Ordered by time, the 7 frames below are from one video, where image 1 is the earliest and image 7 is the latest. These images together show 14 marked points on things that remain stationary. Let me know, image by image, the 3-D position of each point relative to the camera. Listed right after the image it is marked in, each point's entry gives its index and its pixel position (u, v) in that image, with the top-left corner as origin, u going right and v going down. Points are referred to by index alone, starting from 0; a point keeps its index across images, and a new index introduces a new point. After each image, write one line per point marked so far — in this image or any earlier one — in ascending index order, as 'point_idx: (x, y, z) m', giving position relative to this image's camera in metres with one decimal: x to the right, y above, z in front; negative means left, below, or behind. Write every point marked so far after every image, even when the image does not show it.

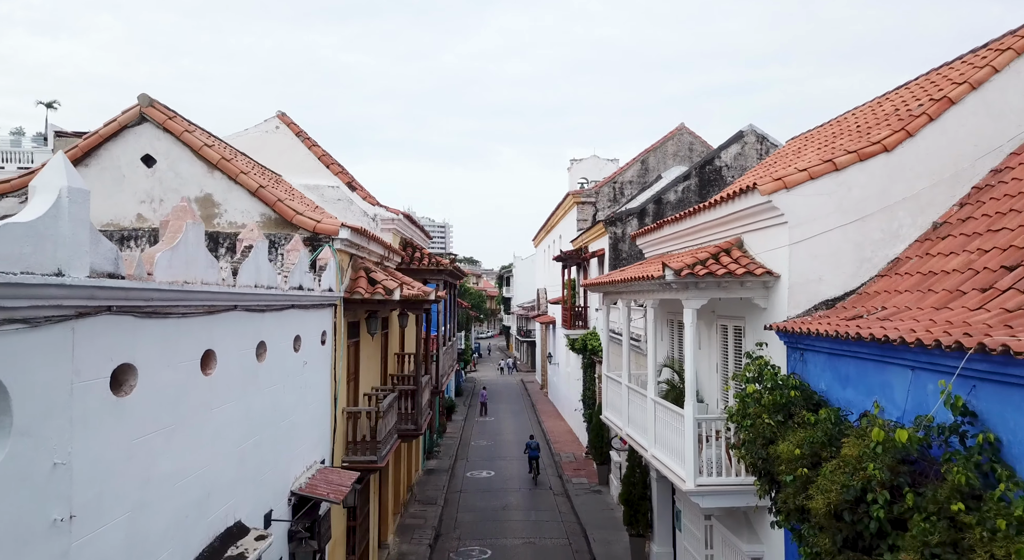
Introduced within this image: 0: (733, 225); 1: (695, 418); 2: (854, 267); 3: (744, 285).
0: (+3.0, +0.8, +8.6) m
1: (+2.3, -1.7, +7.8) m
2: (+4.0, +0.2, +7.3) m
3: (+2.9, -0.1, +7.7) m
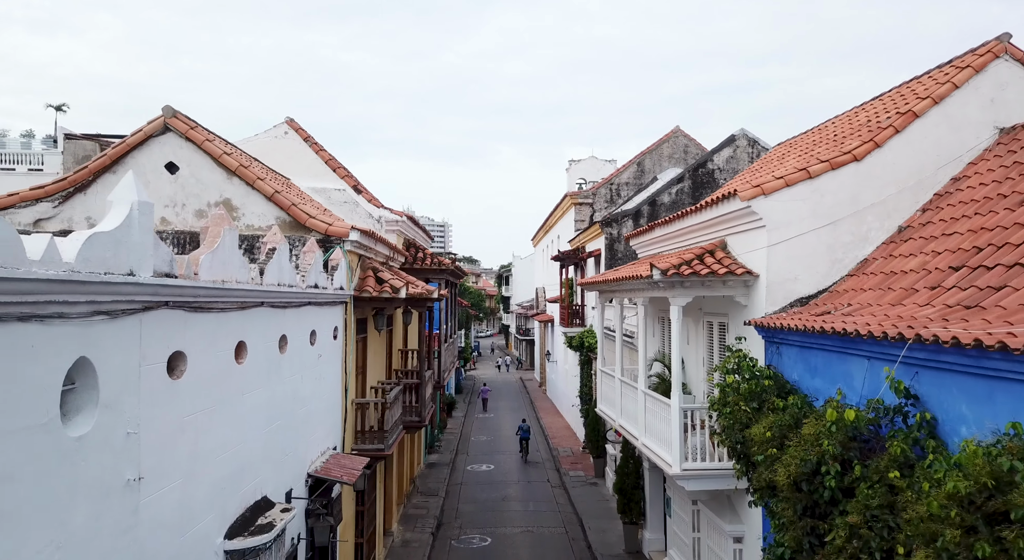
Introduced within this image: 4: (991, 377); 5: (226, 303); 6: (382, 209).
0: (+3.0, +0.8, +9.2) m
1: (+2.3, -1.7, +8.4) m
2: (+3.9, +0.2, +7.9) m
3: (+2.8, 0.0, +8.3) m
4: (+3.3, -0.7, +4.3) m
5: (-2.4, -0.2, +5.2) m
6: (-3.1, +1.7, +14.8) m
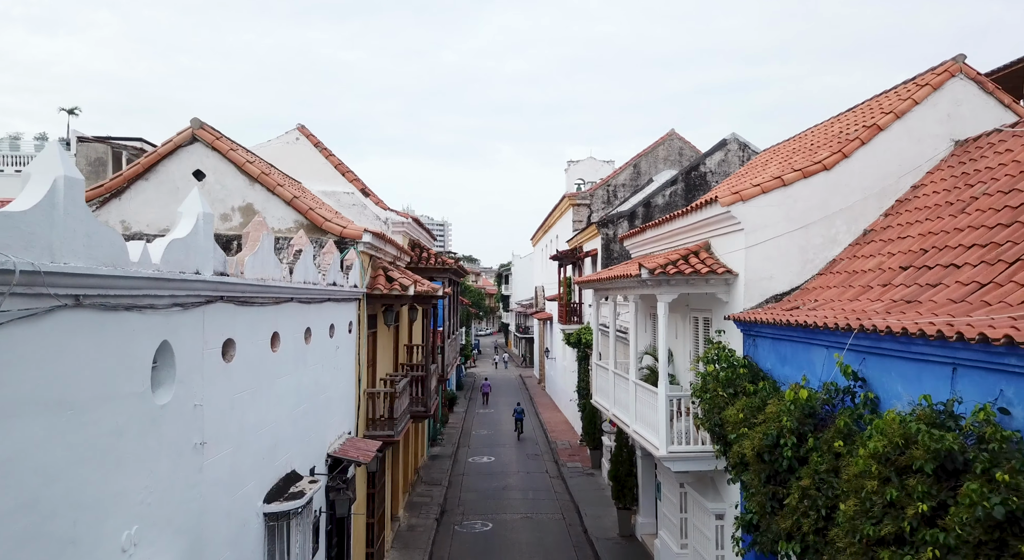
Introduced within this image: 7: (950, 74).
0: (+3.0, +0.8, +10.0) m
1: (+2.3, -1.7, +9.2) m
2: (+4.0, +0.2, +8.7) m
3: (+2.9, 0.0, +9.1) m
4: (+3.3, -0.6, +5.0) m
5: (-2.4, -0.2, +6.0) m
6: (-3.1, +1.7, +15.6) m
7: (+6.0, +2.8, +8.6) m
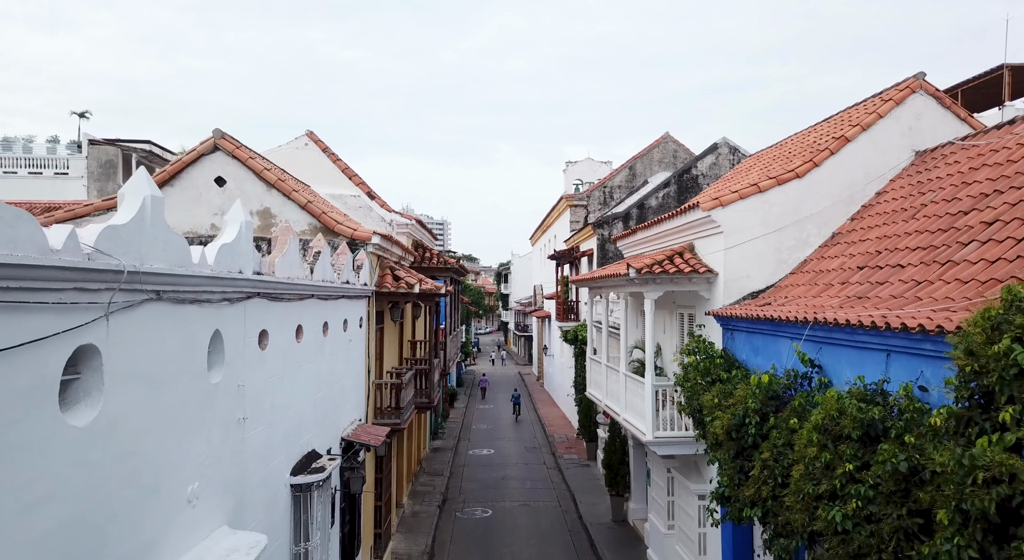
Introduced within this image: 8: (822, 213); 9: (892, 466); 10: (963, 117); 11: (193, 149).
0: (+3.0, +0.8, +10.8) m
1: (+2.3, -1.7, +10.0) m
2: (+3.9, +0.2, +9.5) m
3: (+2.8, 0.0, +9.9) m
4: (+3.2, -0.6, +5.8) m
5: (-2.4, -0.2, +6.8) m
6: (-3.1, +1.8, +16.4) m
7: (+6.0, +2.9, +9.4) m
8: (+4.7, +1.0, +9.5) m
9: (+2.6, -1.3, +4.2) m
10: (+6.7, +2.4, +9.3) m
11: (-5.4, +2.2, +10.5) m
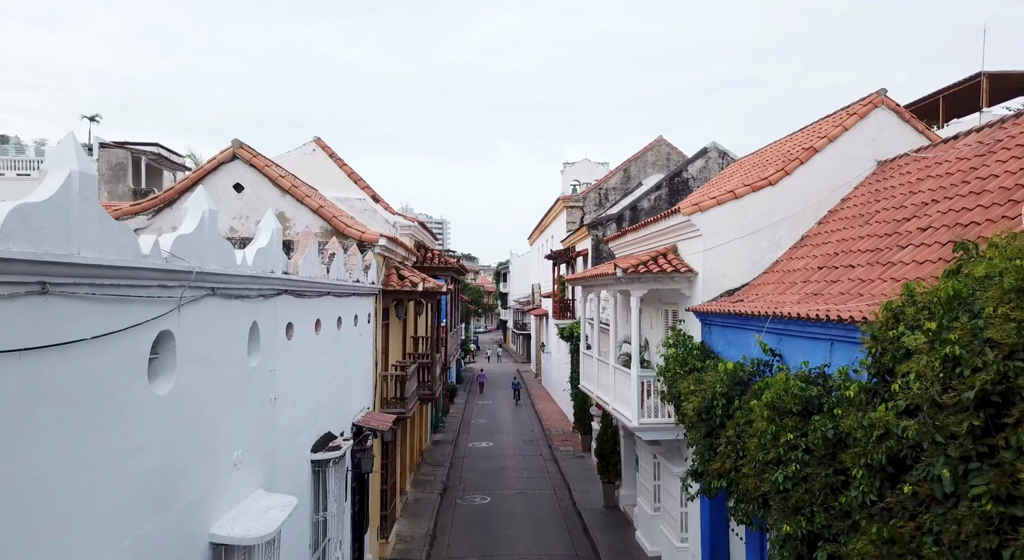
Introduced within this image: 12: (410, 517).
0: (+2.9, +0.8, +11.7) m
1: (+2.2, -1.7, +10.9) m
2: (+3.9, +0.2, +10.3) m
3: (+2.8, 0.0, +10.7) m
4: (+3.2, -0.6, +6.7) m
5: (-2.5, -0.1, +7.7) m
6: (-3.2, +1.8, +17.3) m
7: (+5.9, +2.9, +10.3) m
8: (+4.6, +1.0, +10.3) m
9: (+2.5, -1.3, +5.1) m
10: (+6.6, +2.4, +10.2) m
11: (-5.4, +2.2, +11.4) m
12: (-2.5, -5.7, +15.1) m
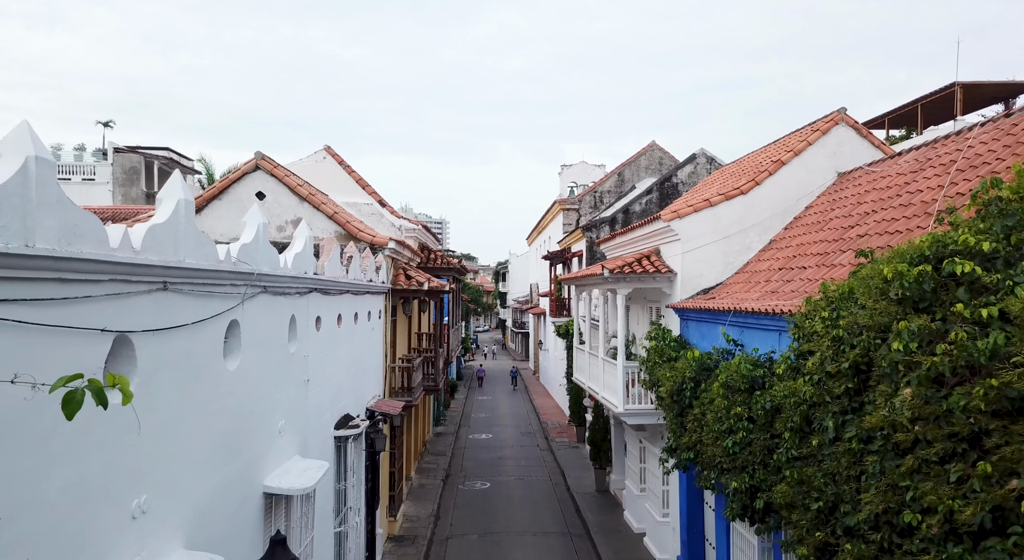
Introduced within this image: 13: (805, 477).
0: (+2.9, +0.8, +12.8) m
1: (+2.1, -1.6, +12.0) m
2: (+3.8, +0.2, +11.5) m
3: (+2.7, 0.0, +11.9) m
4: (+3.1, -0.6, +7.9) m
5: (-2.5, -0.1, +8.8) m
6: (-3.2, +1.8, +18.4) m
7: (+5.9, +2.9, +11.4) m
8: (+4.6, +1.0, +11.5) m
9: (+2.5, -1.3, +6.2) m
10: (+6.6, +2.4, +11.3) m
11: (-5.5, +2.2, +12.5) m
12: (-2.5, -5.7, +16.2) m
13: (+2.3, -1.6, +5.0) m
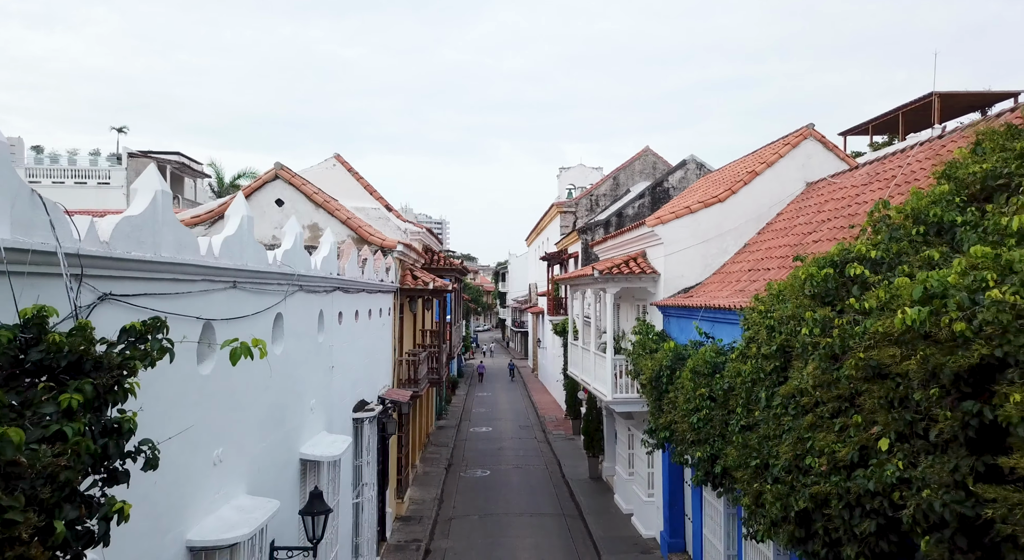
0: (+2.9, +0.8, +13.9) m
1: (+2.1, -1.6, +13.2) m
2: (+3.8, +0.2, +12.6) m
3: (+2.7, 0.0, +13.0) m
4: (+3.1, -0.6, +9.0) m
5: (-2.5, -0.1, +10.0) m
6: (-3.3, +1.8, +19.5) m
7: (+5.8, +2.9, +12.6) m
8: (+4.5, +1.0, +12.6) m
9: (+2.4, -1.3, +7.4) m
10: (+6.5, +2.4, +12.5) m
11: (-5.5, +2.2, +13.6) m
12: (-2.6, -5.7, +17.4) m
13: (+2.3, -1.6, +6.1) m
